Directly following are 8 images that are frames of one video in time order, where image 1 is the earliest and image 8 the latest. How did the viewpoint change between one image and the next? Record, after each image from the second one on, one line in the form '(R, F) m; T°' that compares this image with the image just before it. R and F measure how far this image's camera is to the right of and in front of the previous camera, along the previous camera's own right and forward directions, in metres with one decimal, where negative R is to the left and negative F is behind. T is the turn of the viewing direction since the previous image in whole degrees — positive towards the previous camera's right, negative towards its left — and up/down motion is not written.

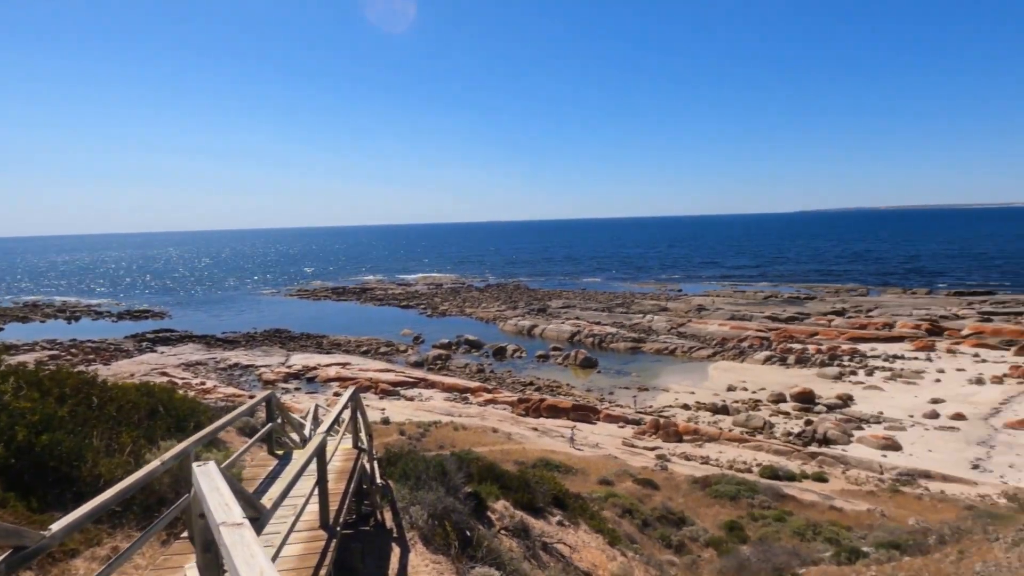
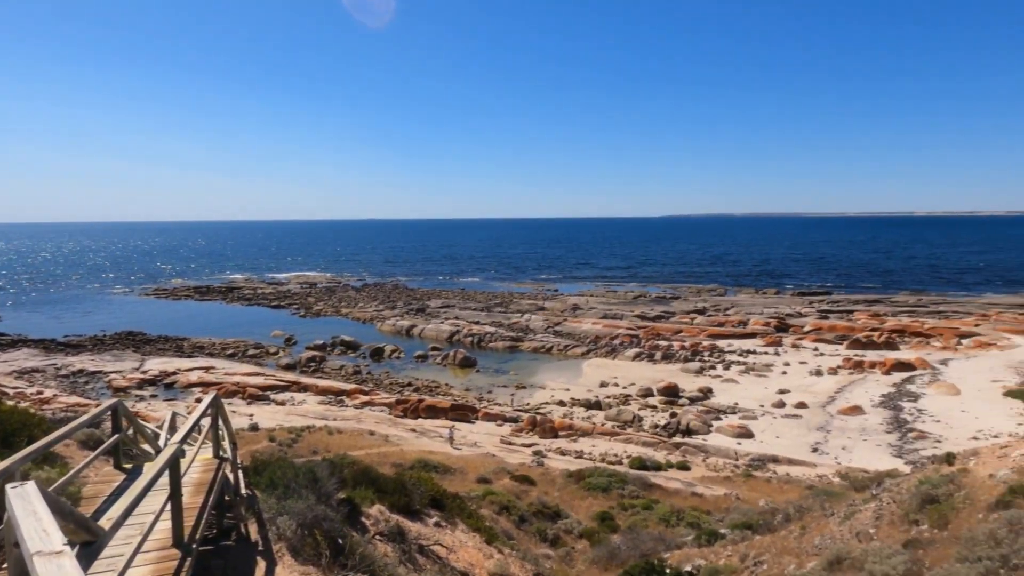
(+1.9, 0.0) m; +9°
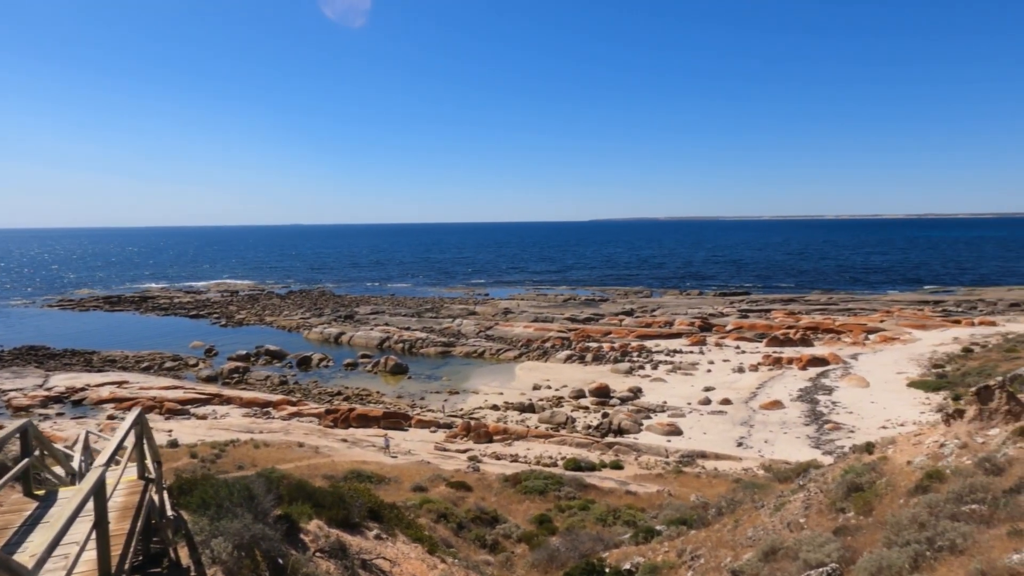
(-0.1, +0.2) m; +7°
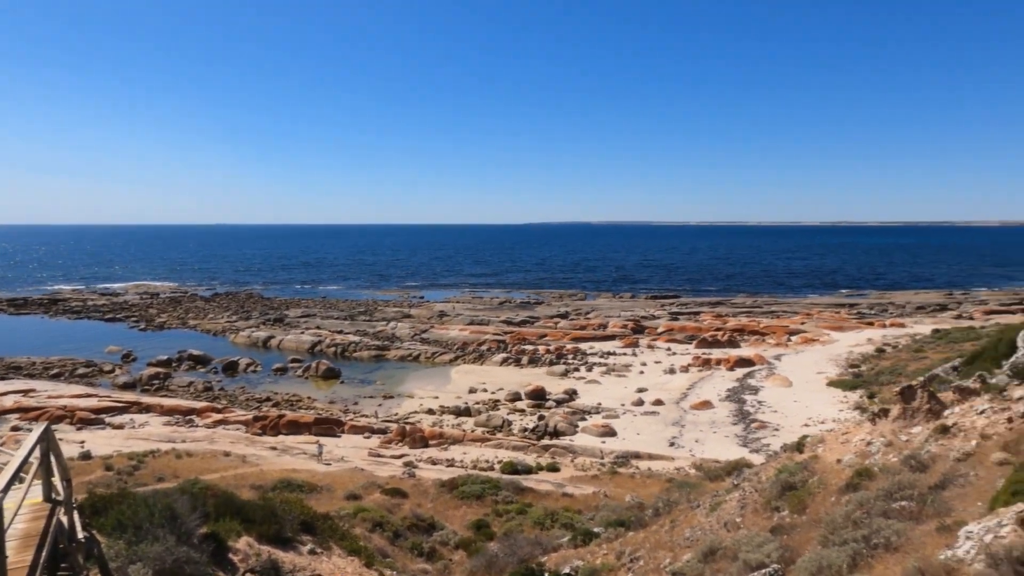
(-0.1, +0.3) m; +6°
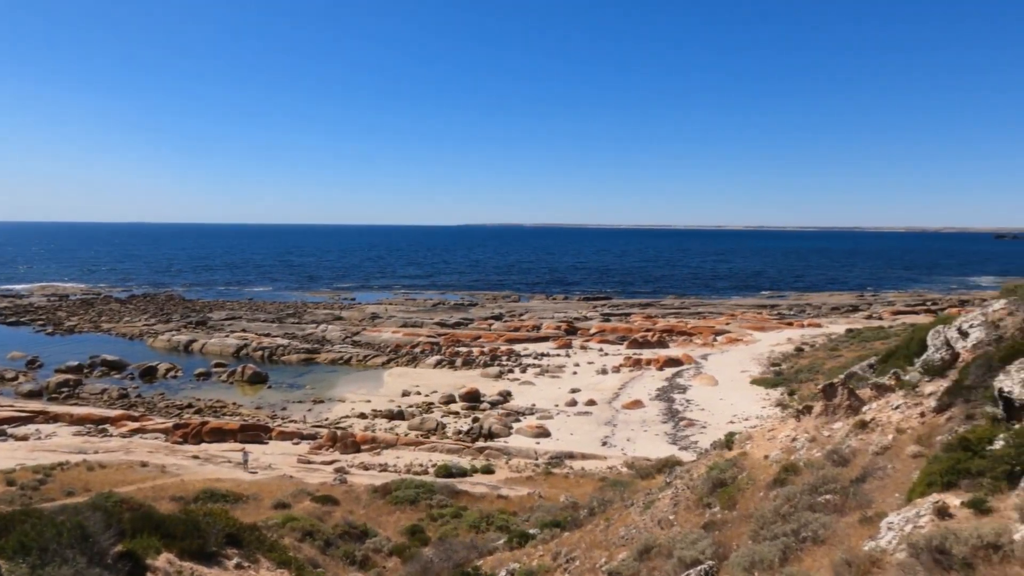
(0.0, +0.2) m; +7°
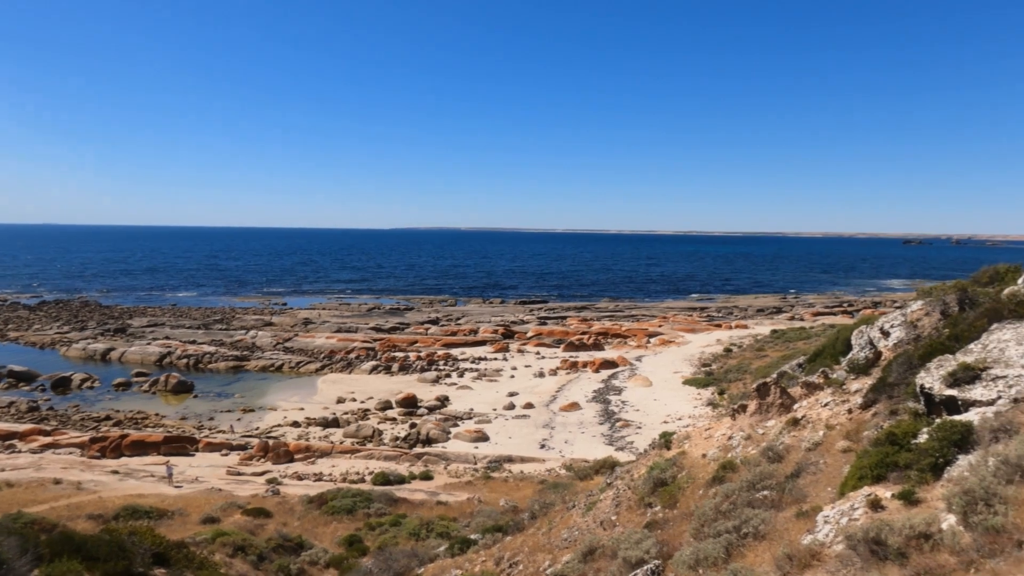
(-0.1, +0.1) m; +6°
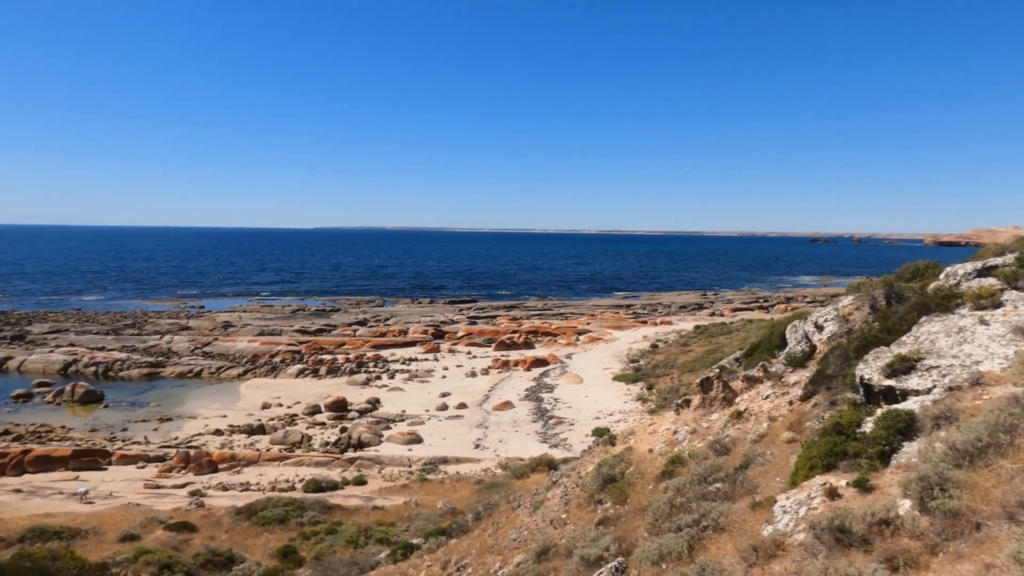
(-0.3, +0.2) m; +7°
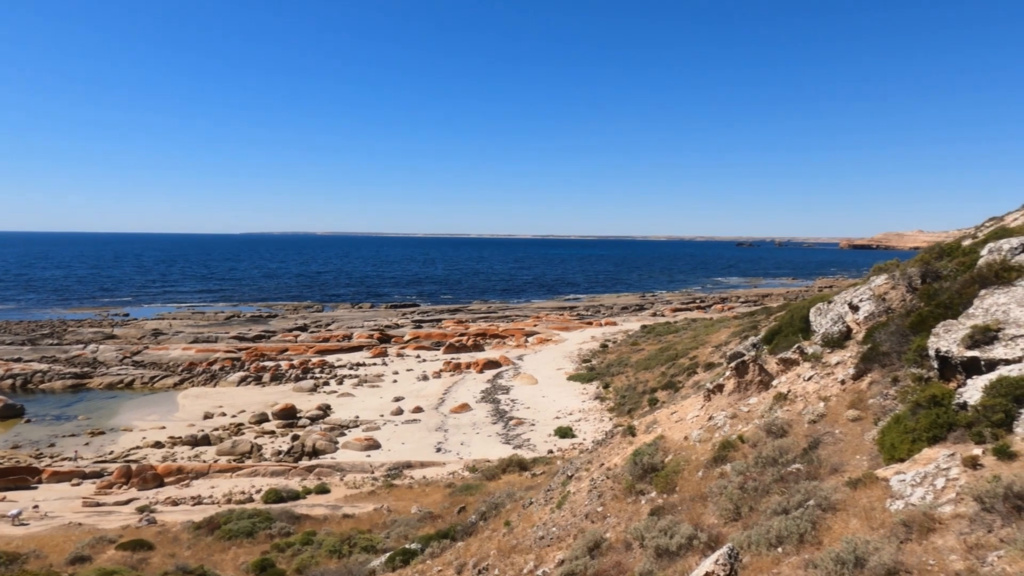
(-1.3, +0.5) m; +4°
